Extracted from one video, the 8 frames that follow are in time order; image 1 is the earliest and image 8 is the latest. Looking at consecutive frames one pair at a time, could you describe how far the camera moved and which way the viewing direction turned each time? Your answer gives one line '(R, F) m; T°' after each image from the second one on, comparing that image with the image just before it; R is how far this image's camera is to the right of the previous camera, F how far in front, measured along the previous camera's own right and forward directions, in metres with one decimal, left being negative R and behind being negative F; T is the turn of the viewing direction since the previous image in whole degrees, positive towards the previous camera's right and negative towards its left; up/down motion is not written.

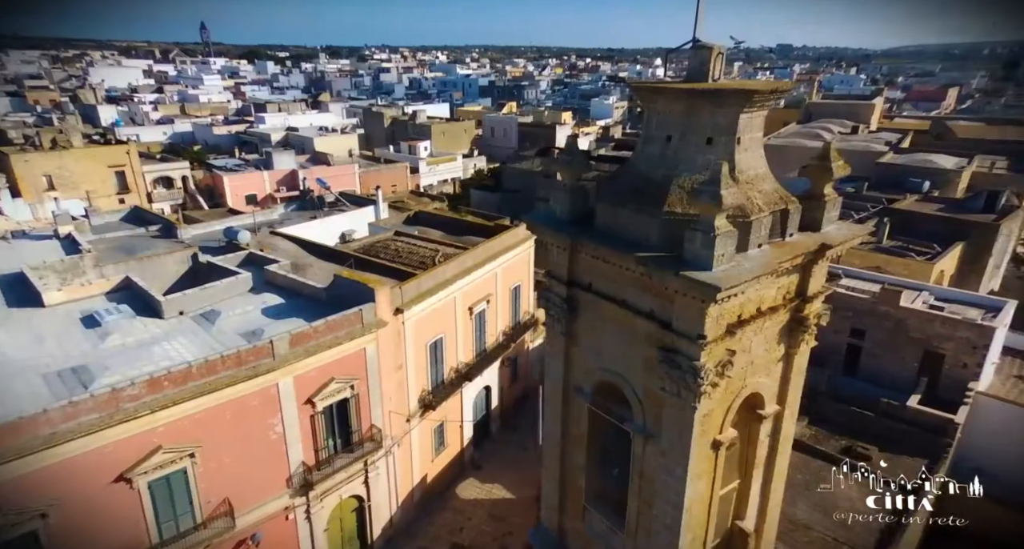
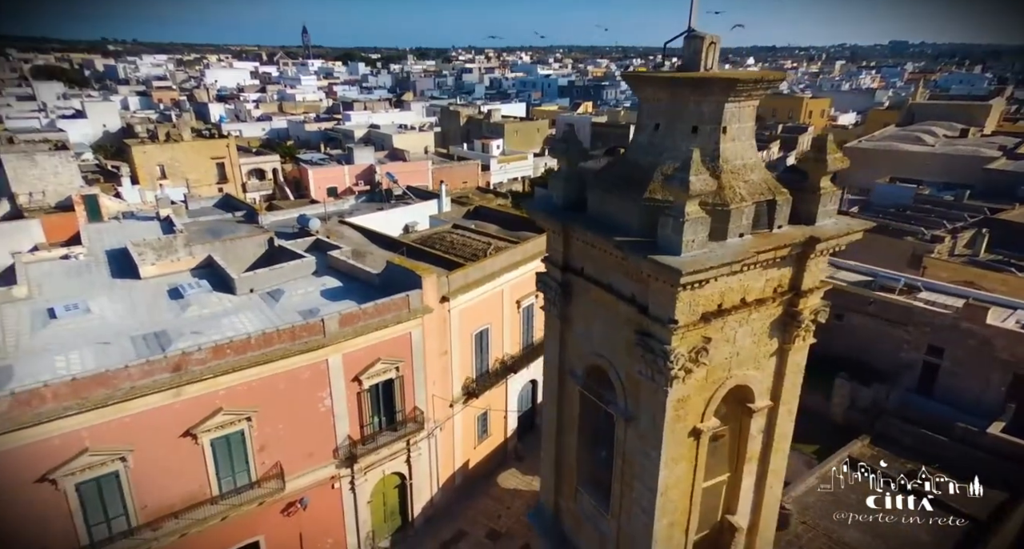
(+1.1, -0.3) m; -8°
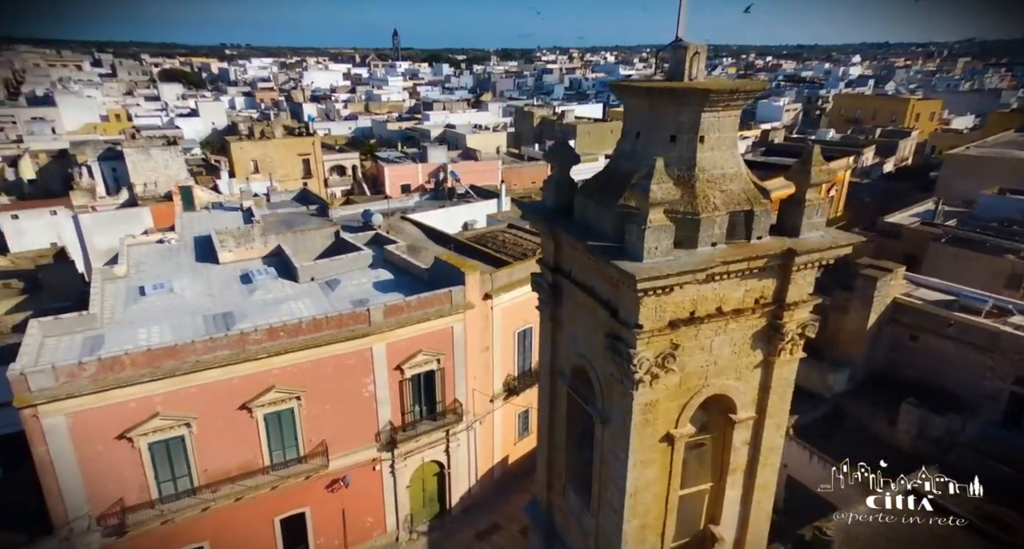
(+1.1, -0.2) m; -8°
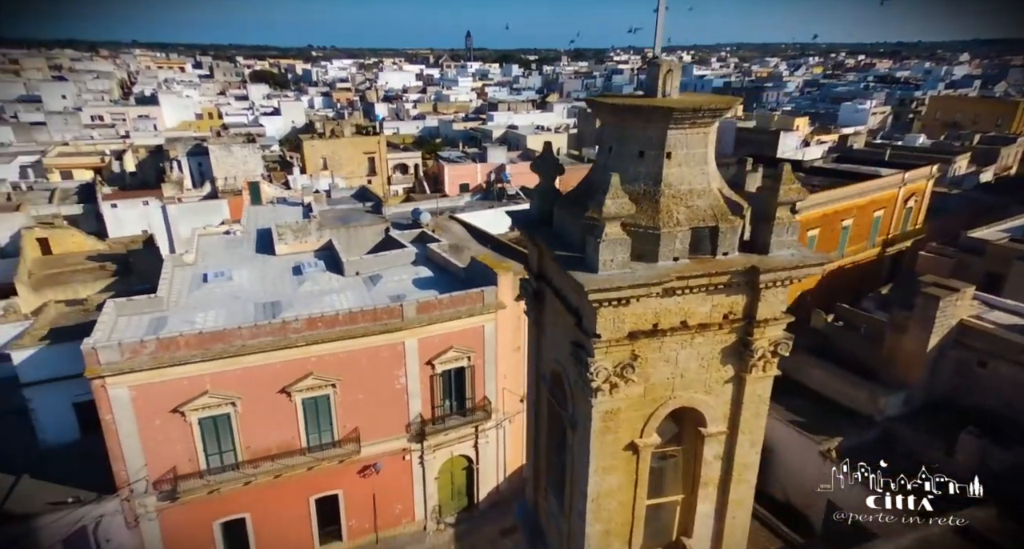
(+1.1, -0.2) m; -7°
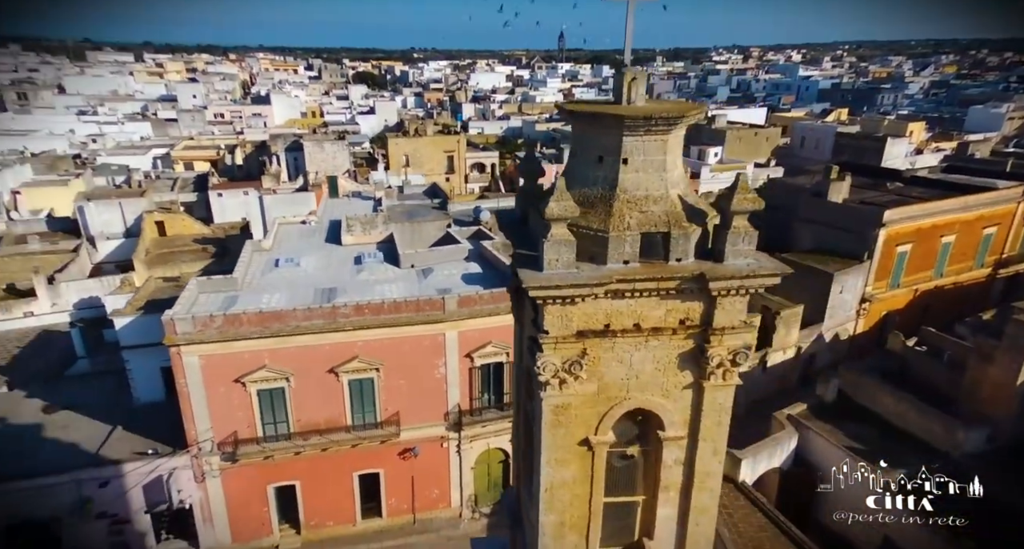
(+1.5, -0.3) m; -9°
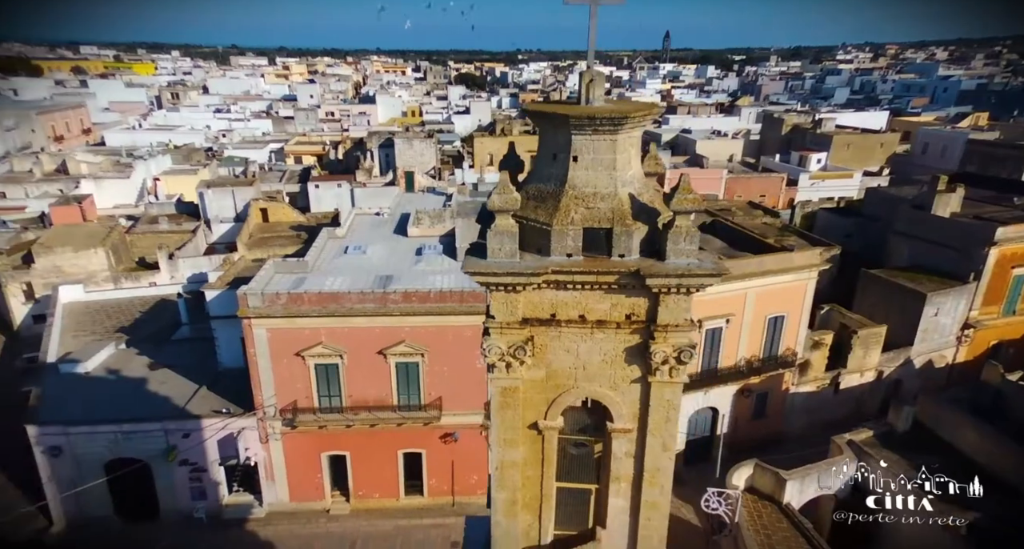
(+1.7, -0.3) m; -10°
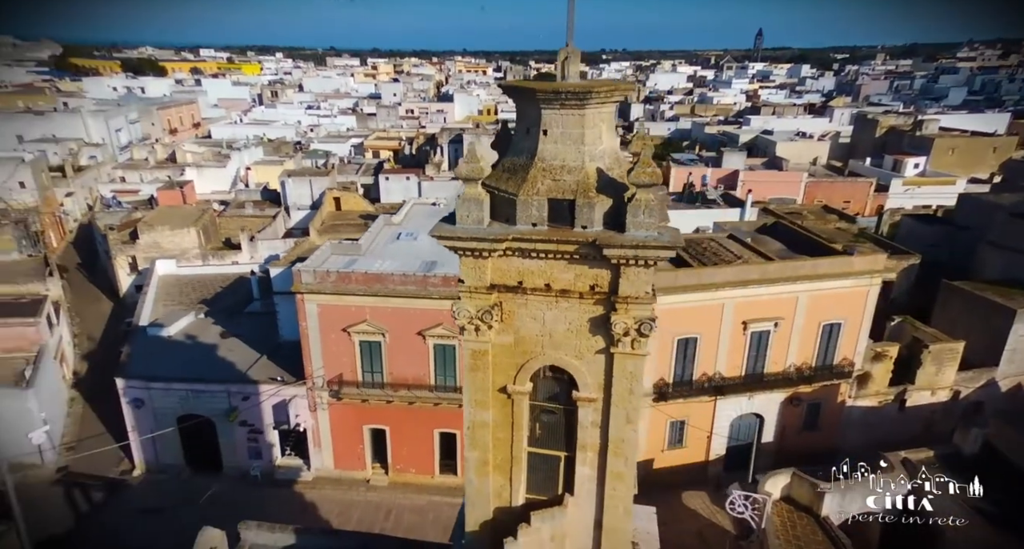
(+1.3, -0.3) m; -8°
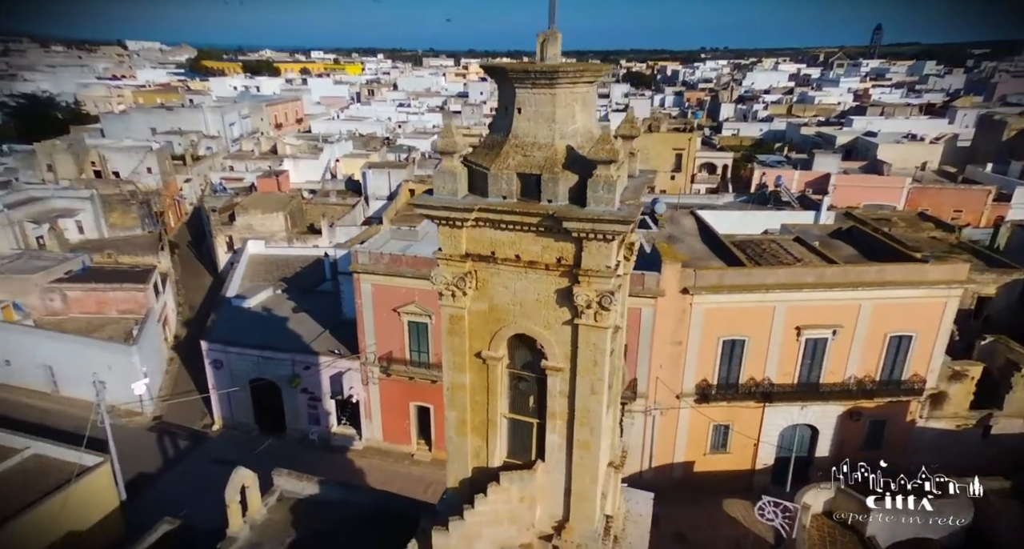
(+1.5, -0.3) m; -9°
